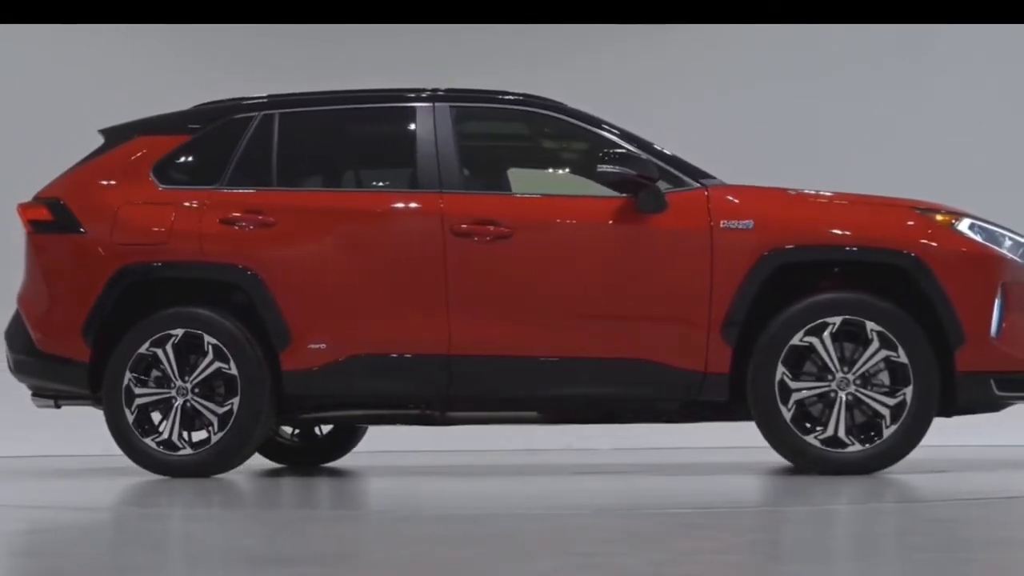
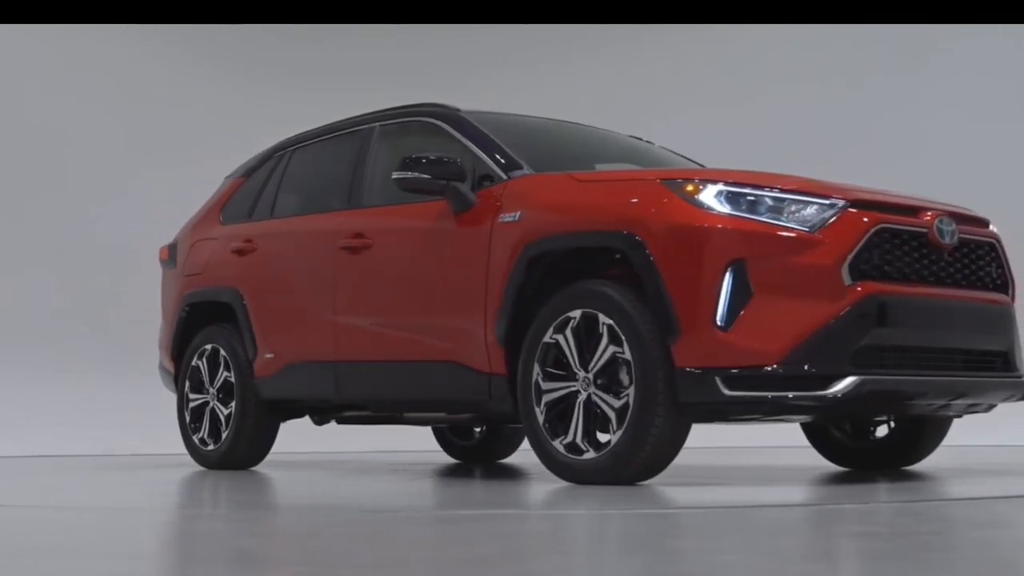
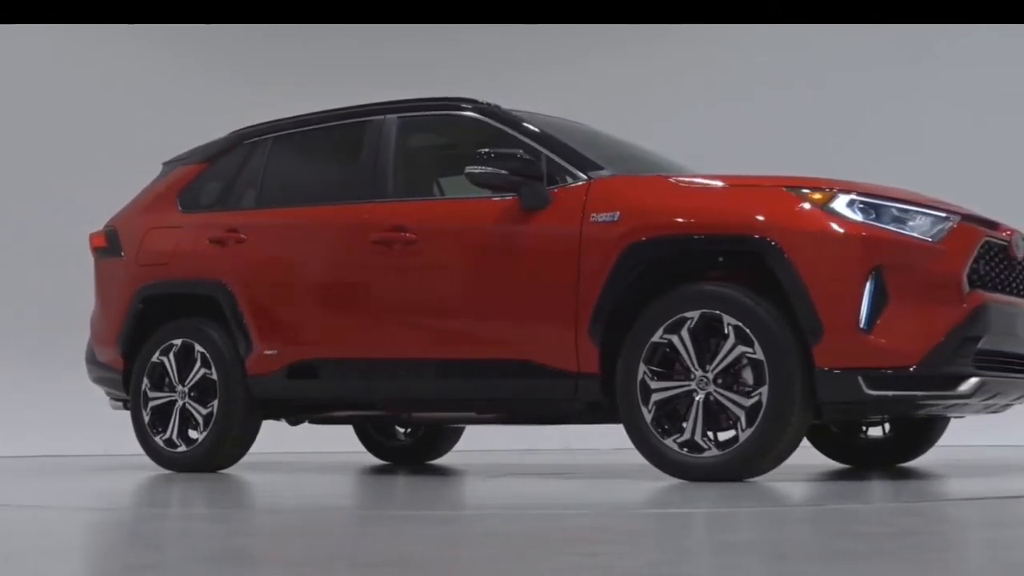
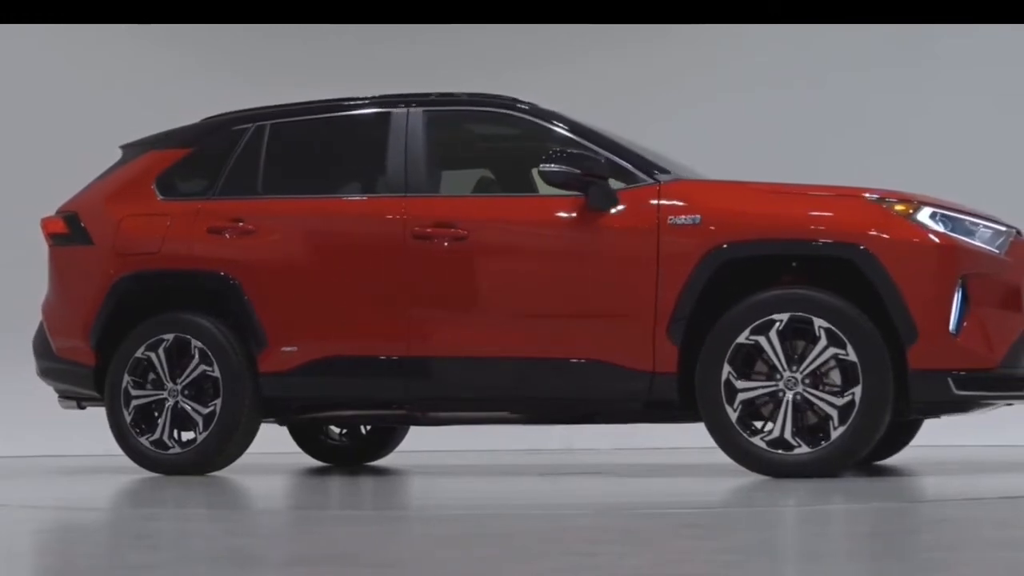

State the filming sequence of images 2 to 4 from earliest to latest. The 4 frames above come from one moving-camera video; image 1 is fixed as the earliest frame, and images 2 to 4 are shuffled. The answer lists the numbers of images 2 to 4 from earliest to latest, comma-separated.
4, 3, 2
